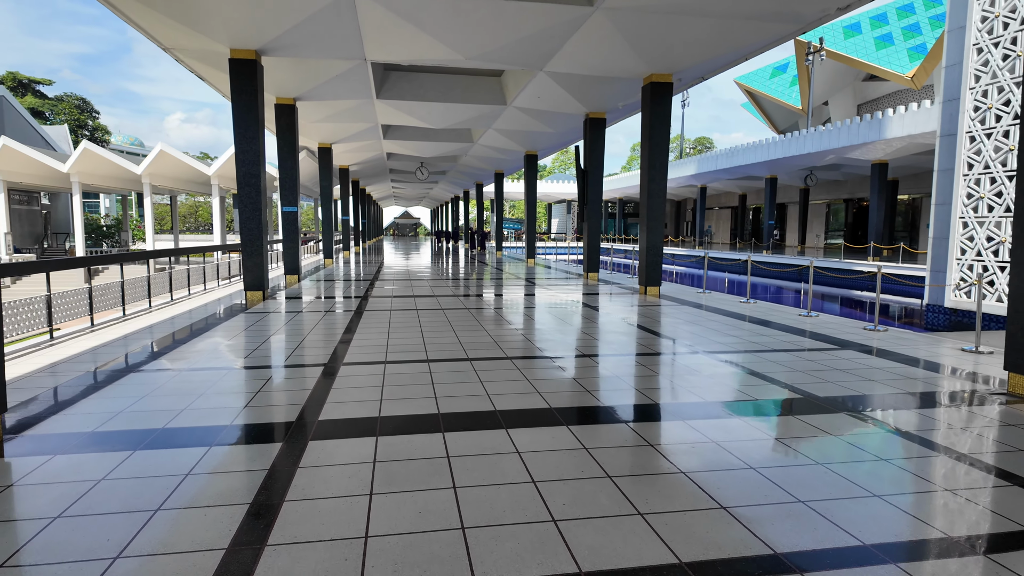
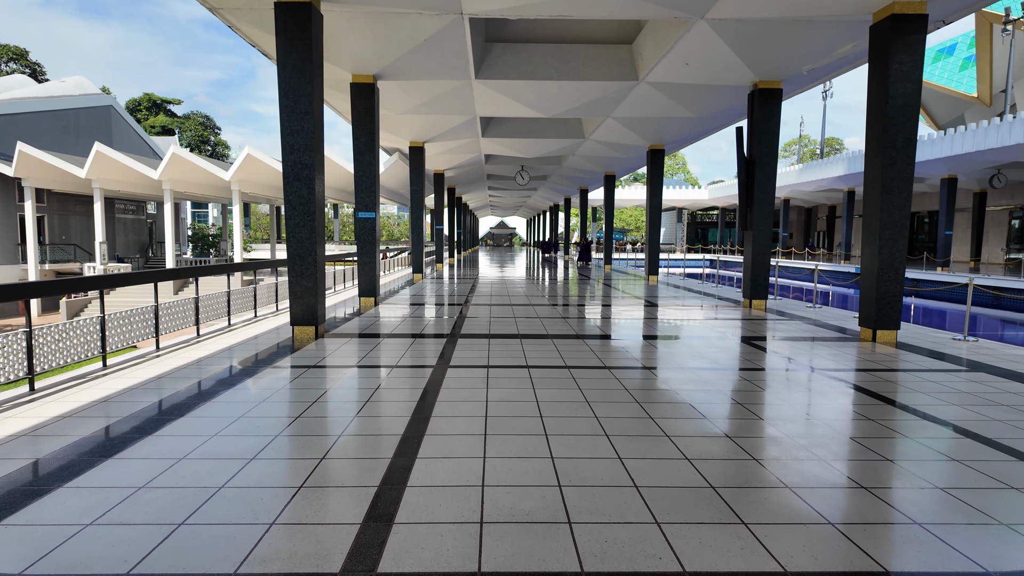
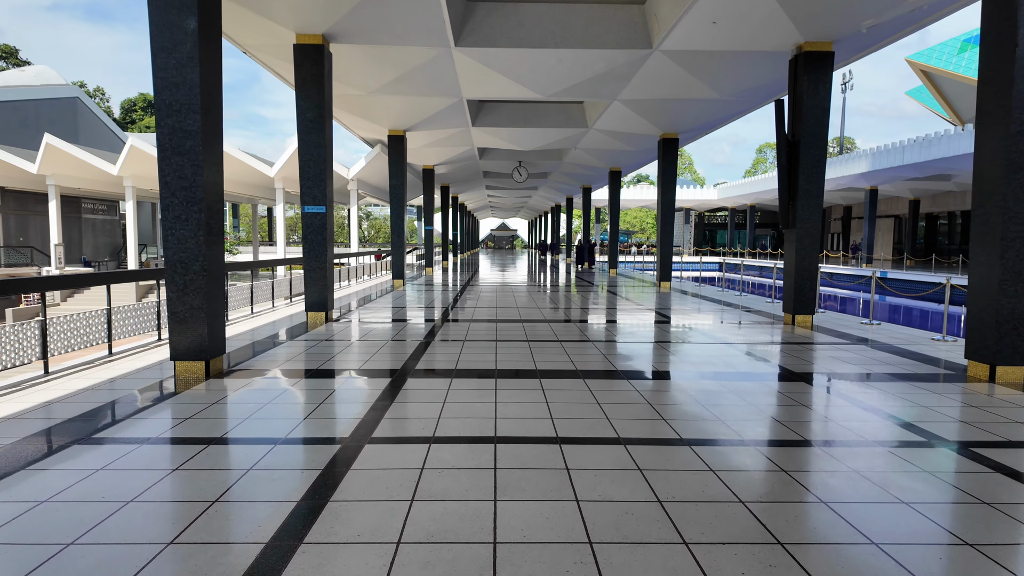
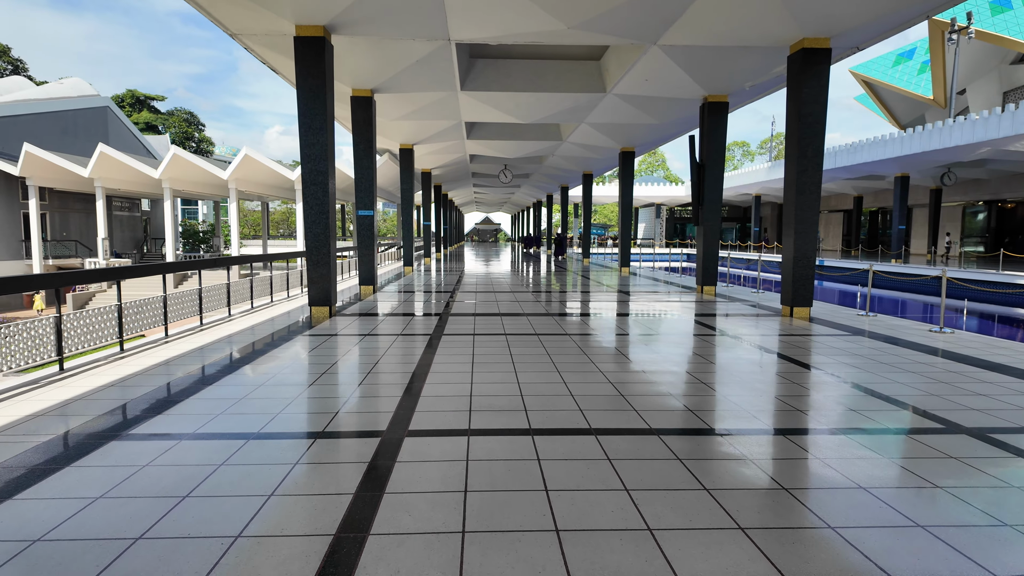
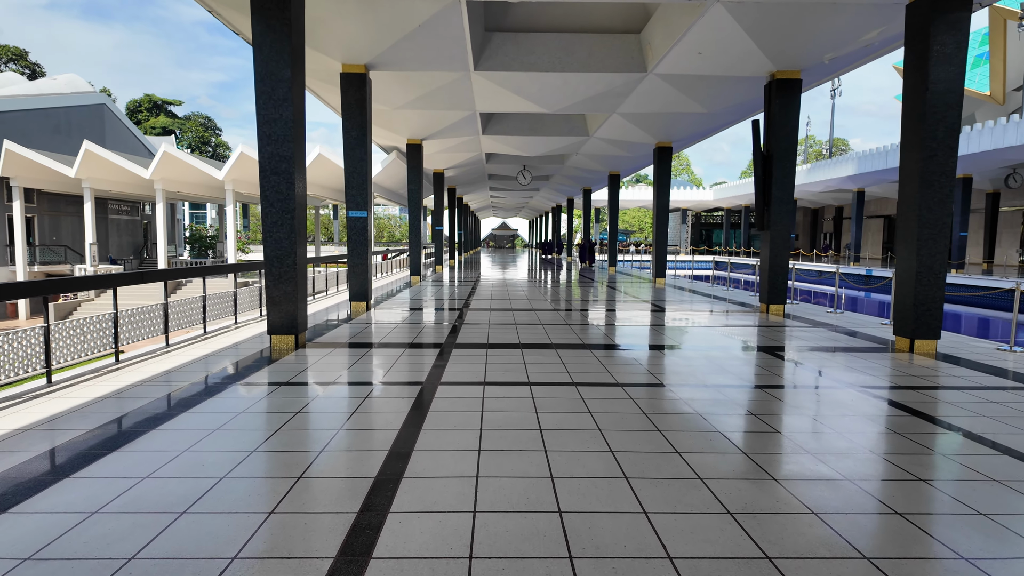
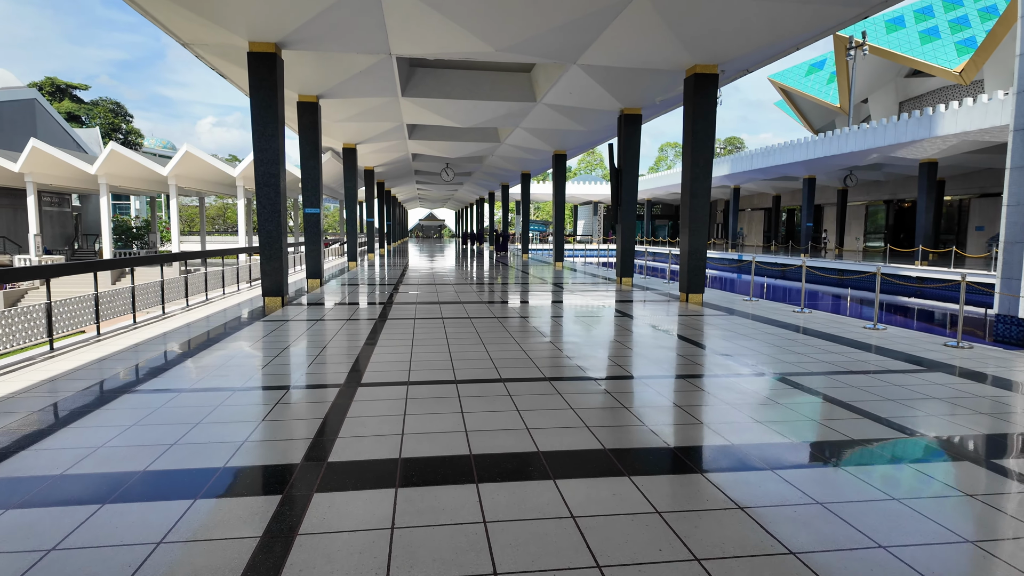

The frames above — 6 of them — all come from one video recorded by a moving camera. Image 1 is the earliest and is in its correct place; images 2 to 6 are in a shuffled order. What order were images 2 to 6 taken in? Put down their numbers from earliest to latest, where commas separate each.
6, 4, 2, 5, 3
